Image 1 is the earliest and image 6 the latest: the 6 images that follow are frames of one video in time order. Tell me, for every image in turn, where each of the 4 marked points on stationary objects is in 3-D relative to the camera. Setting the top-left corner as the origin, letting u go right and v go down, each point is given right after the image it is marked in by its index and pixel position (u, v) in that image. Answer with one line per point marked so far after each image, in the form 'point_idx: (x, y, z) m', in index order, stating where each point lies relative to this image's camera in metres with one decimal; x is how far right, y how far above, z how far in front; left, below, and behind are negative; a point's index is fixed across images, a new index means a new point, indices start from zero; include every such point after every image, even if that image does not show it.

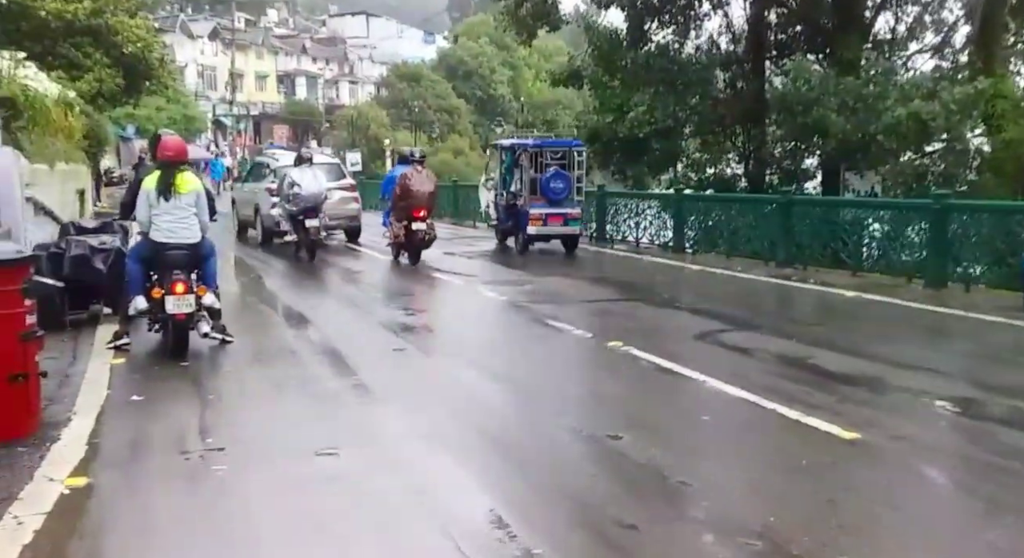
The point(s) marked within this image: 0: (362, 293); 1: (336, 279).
0: (-1.9, -0.2, +14.4) m
1: (-2.5, 0.0, +16.2) m
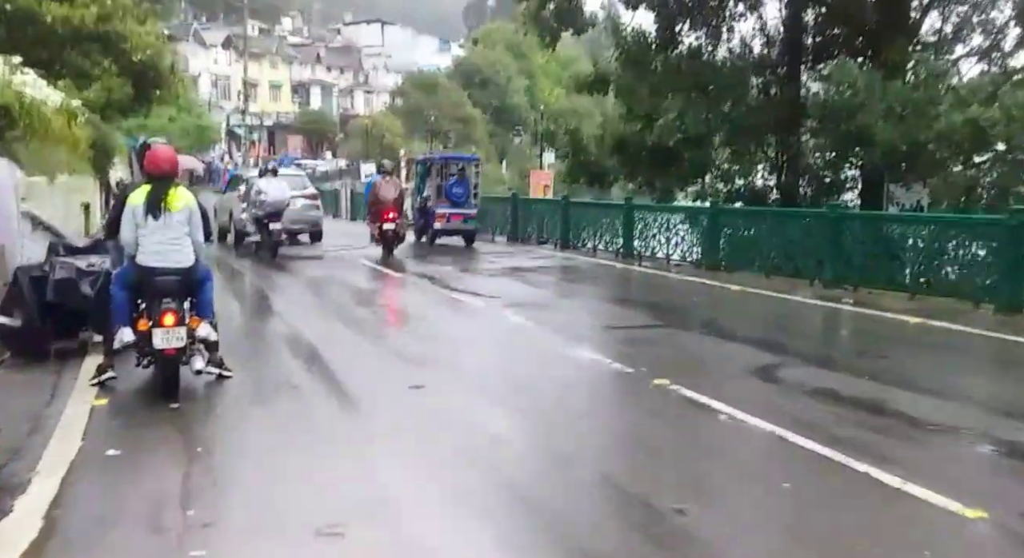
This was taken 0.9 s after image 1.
0: (-1.6, -0.4, +13.4) m
1: (-2.2, -0.2, +15.3) m
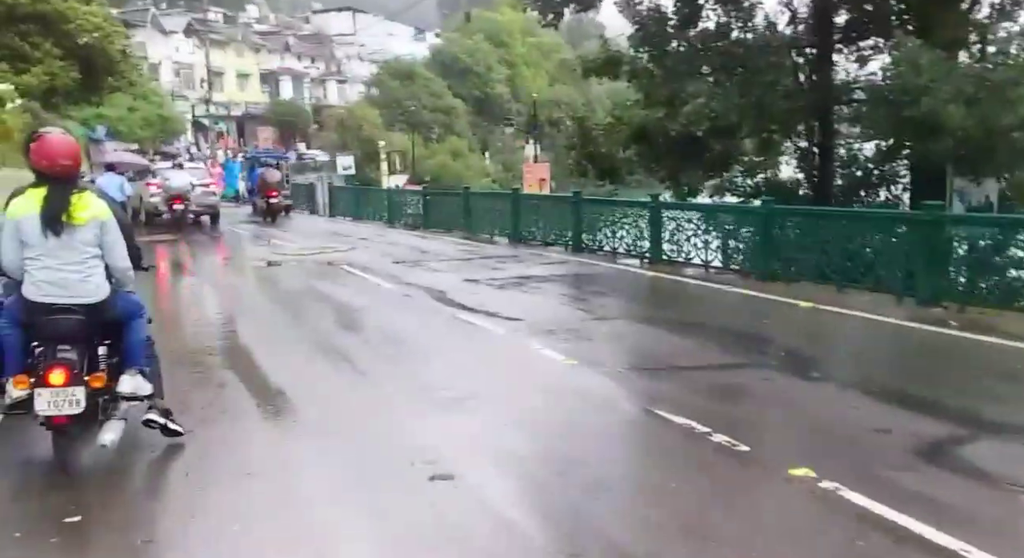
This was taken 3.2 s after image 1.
0: (-1.3, -0.7, +10.8) m
1: (-2.0, -0.5, +12.7) m
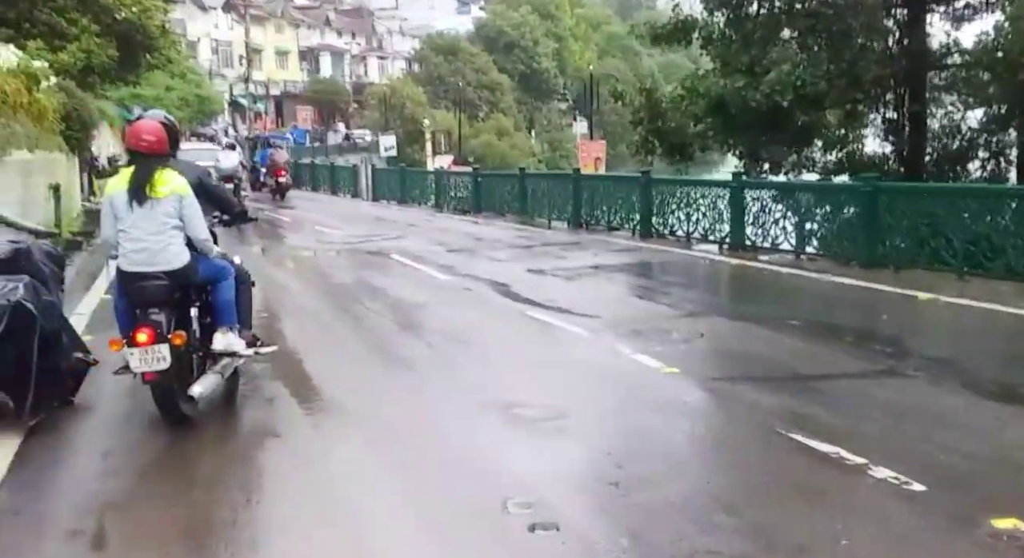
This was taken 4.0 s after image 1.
0: (-0.6, -0.6, +9.5) m
1: (-1.2, -0.4, +11.4) m
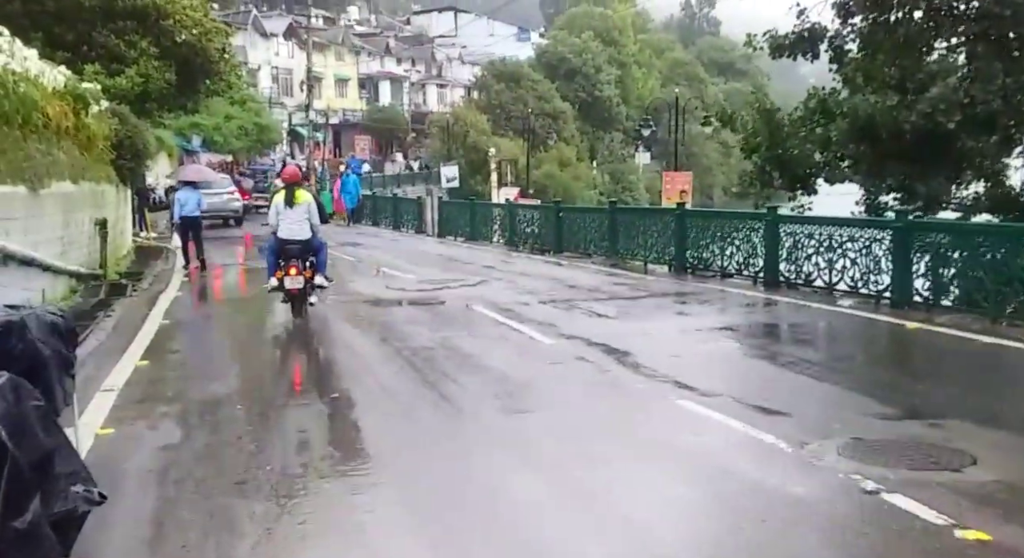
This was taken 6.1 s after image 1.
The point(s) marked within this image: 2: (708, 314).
0: (+0.3, -1.1, +7.1) m
1: (-0.2, -0.9, +9.0) m
2: (+2.3, -0.3, +13.7) m
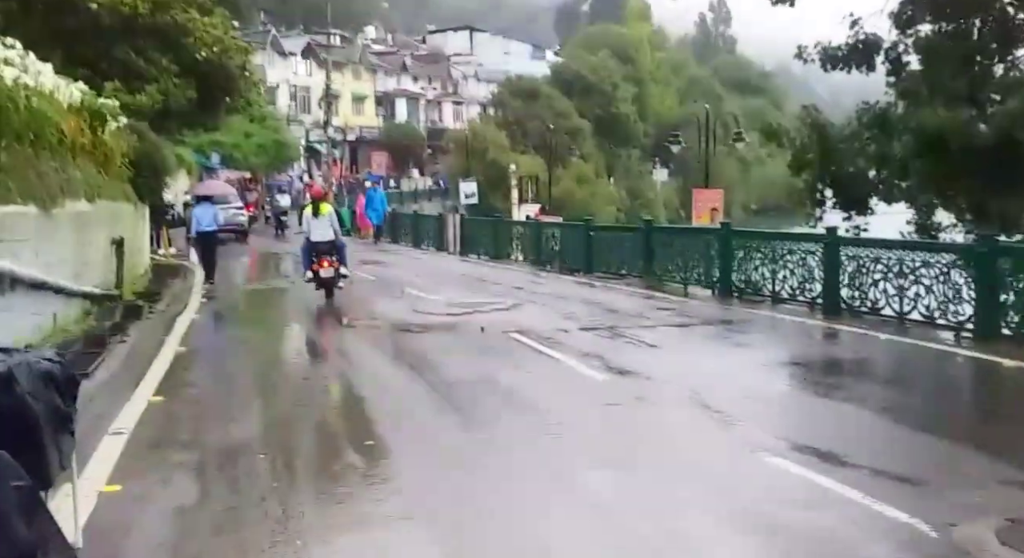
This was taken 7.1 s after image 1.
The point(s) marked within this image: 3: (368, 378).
0: (+0.7, -1.3, +6.1) m
1: (+0.2, -1.2, +8.0) m
2: (+2.7, -0.6, +12.7) m
3: (-1.3, -0.9, +11.0) m
